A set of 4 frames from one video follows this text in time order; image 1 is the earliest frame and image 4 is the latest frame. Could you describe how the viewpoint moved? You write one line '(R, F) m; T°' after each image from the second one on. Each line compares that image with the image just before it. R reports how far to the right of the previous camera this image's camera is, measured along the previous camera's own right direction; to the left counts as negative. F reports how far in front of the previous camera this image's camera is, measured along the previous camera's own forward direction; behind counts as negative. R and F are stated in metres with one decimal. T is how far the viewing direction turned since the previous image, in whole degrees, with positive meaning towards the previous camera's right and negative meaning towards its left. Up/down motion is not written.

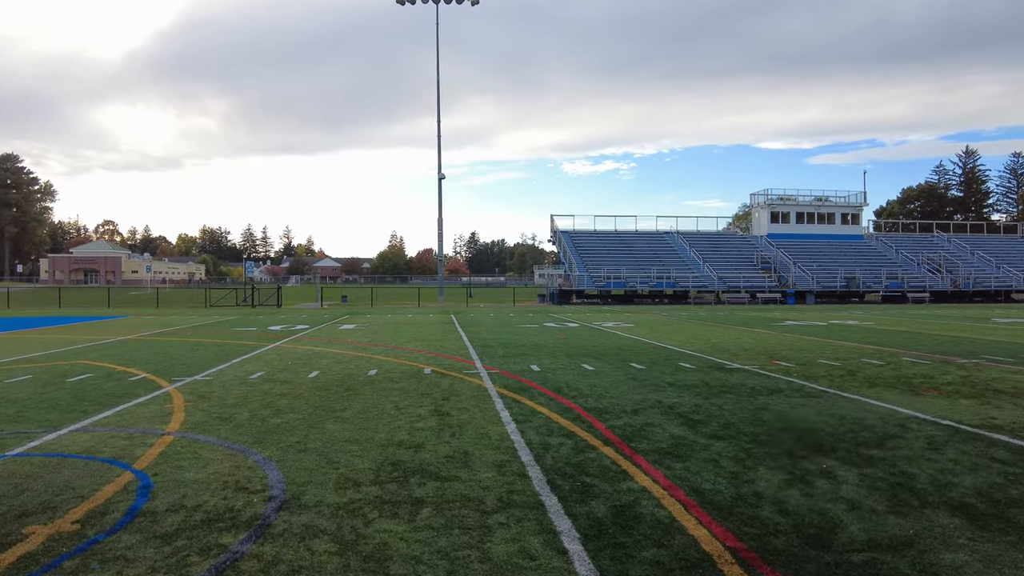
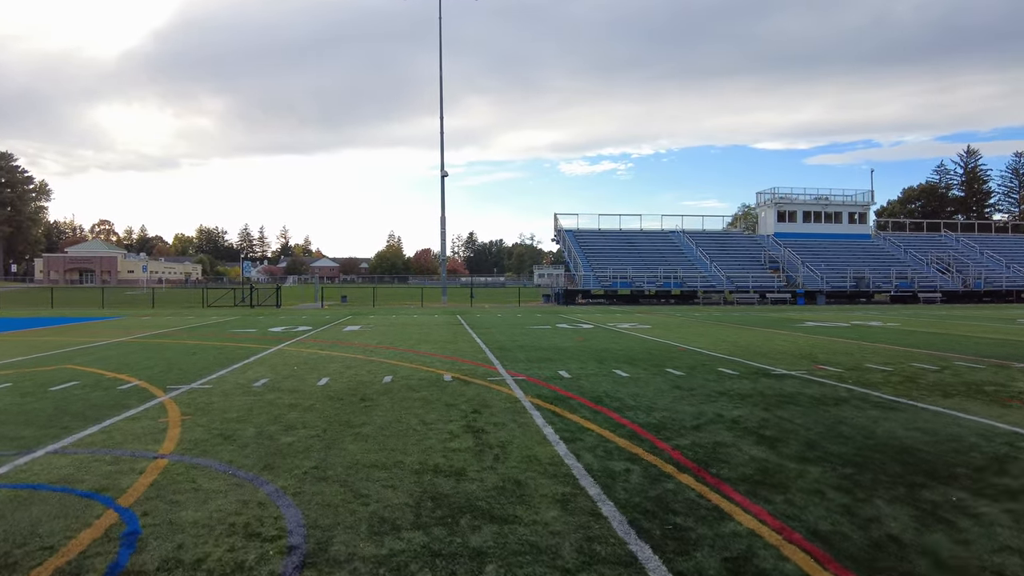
(-0.4, +0.8) m; 0°
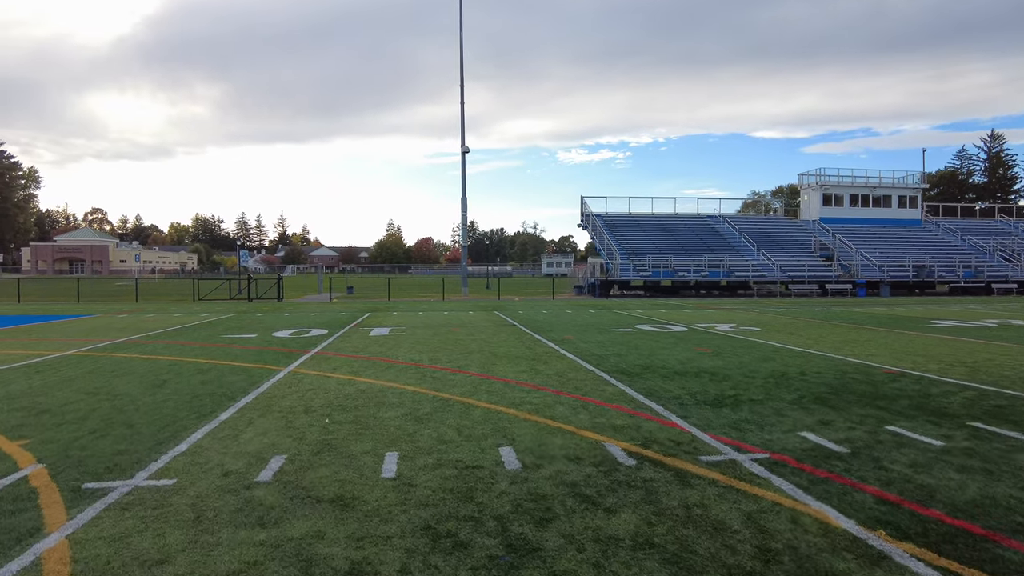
(-1.5, +3.8) m; 0°
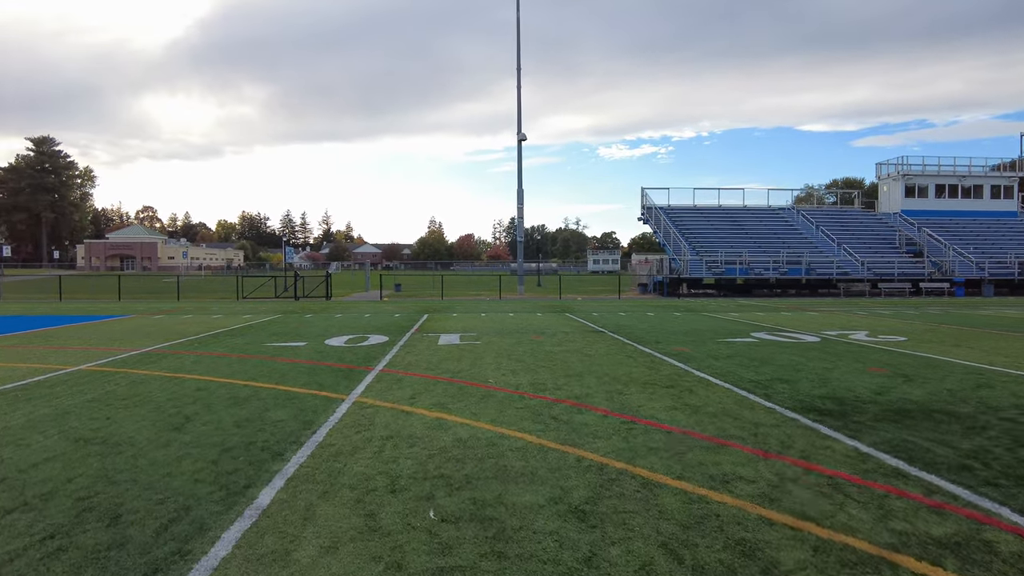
(-0.9, +2.1) m; -3°
